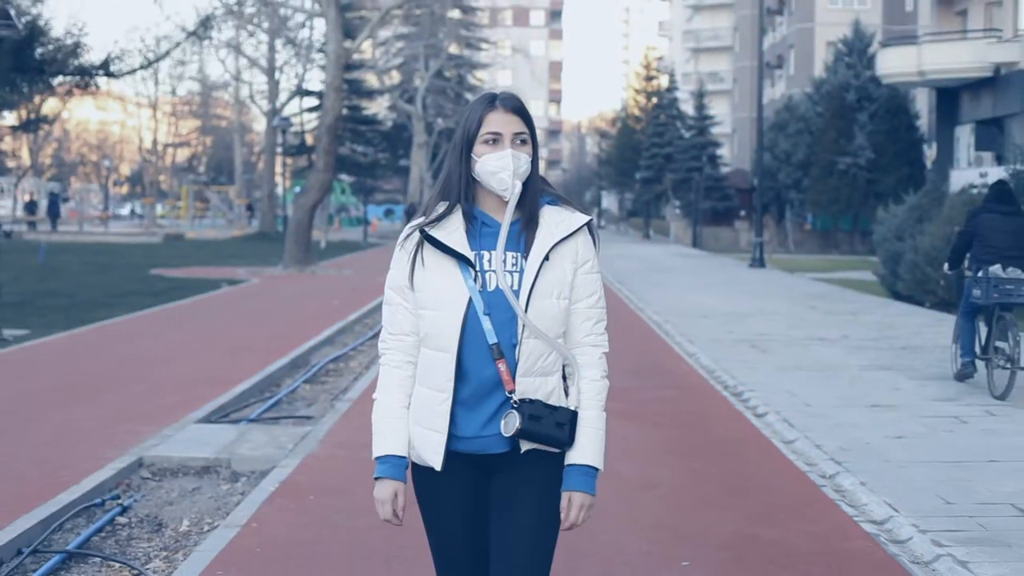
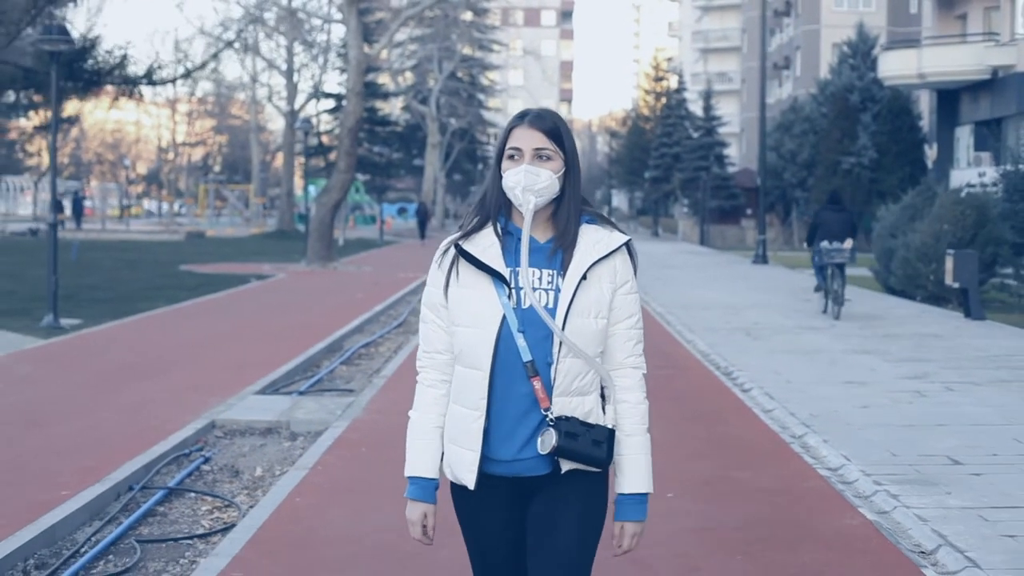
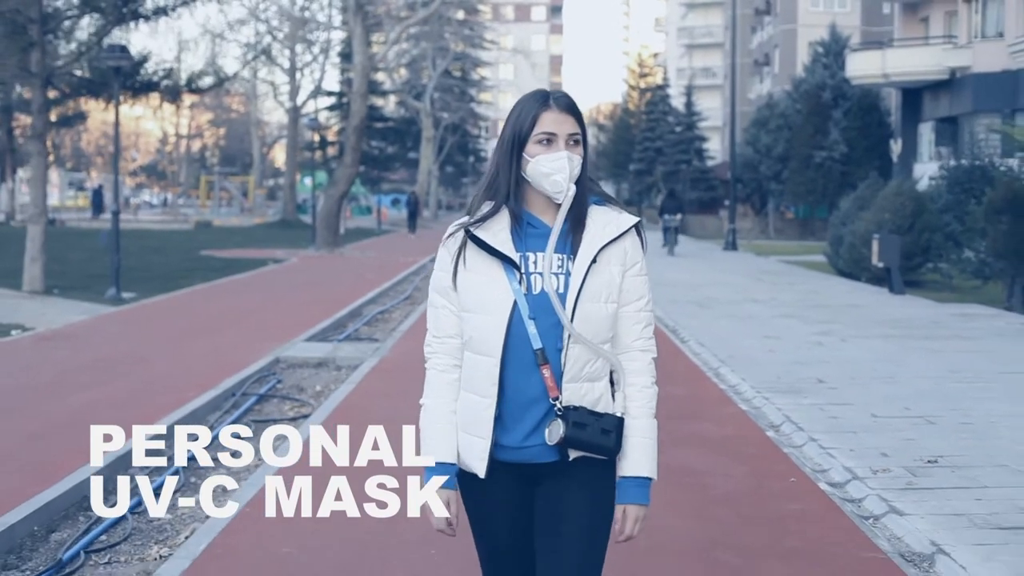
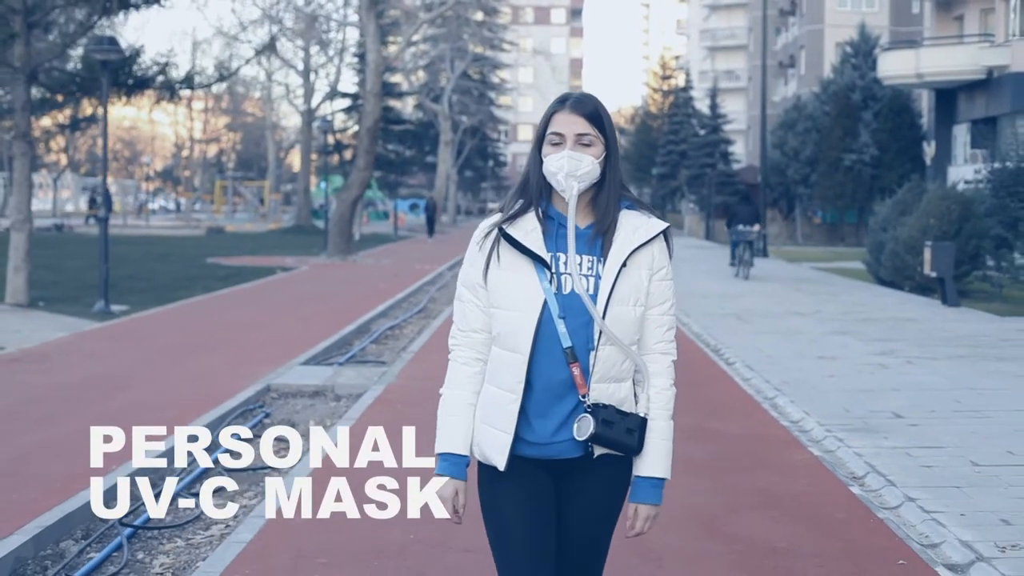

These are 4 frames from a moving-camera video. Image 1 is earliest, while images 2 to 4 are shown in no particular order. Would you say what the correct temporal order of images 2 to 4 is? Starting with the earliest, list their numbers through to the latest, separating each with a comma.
2, 4, 3
